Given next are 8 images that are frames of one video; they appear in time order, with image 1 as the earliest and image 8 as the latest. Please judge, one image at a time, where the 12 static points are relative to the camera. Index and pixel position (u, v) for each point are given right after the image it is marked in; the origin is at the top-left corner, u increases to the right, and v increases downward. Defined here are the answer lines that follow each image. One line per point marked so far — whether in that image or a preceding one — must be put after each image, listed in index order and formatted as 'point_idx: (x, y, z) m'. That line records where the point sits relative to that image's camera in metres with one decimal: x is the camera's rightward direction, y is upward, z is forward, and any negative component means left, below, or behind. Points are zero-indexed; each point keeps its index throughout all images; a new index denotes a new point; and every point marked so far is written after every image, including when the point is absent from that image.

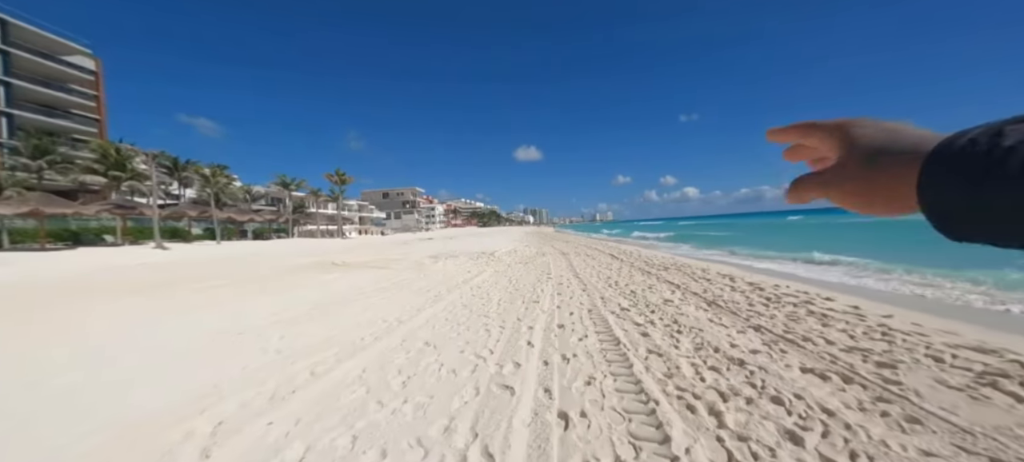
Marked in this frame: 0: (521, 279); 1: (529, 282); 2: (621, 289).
0: (+0.5, -1.9, +12.8) m
1: (+0.6, -1.9, +12.1) m
2: (+3.1, -1.7, +9.1) m
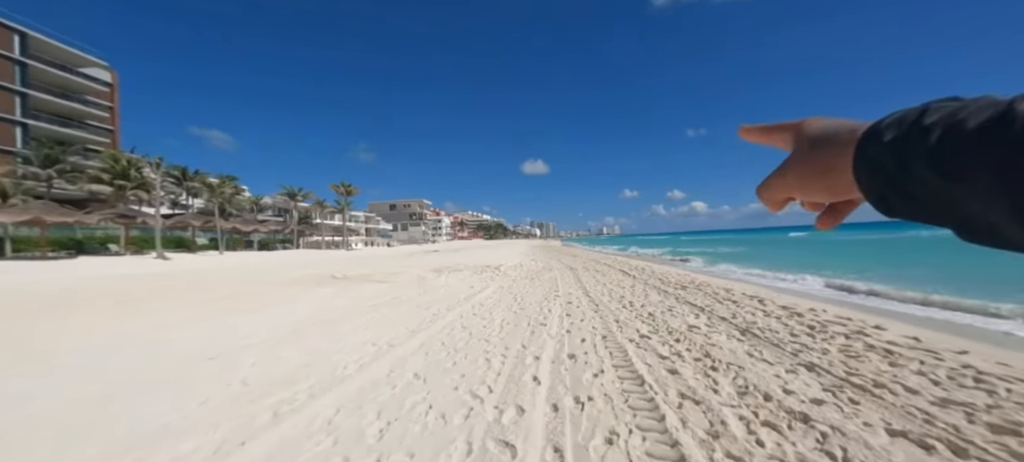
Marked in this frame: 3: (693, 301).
0: (+0.7, -2.4, +12.0) m
1: (+0.8, -2.4, +11.2) m
2: (+3.2, -2.1, +8.2) m
3: (+5.0, -1.9, +8.9) m
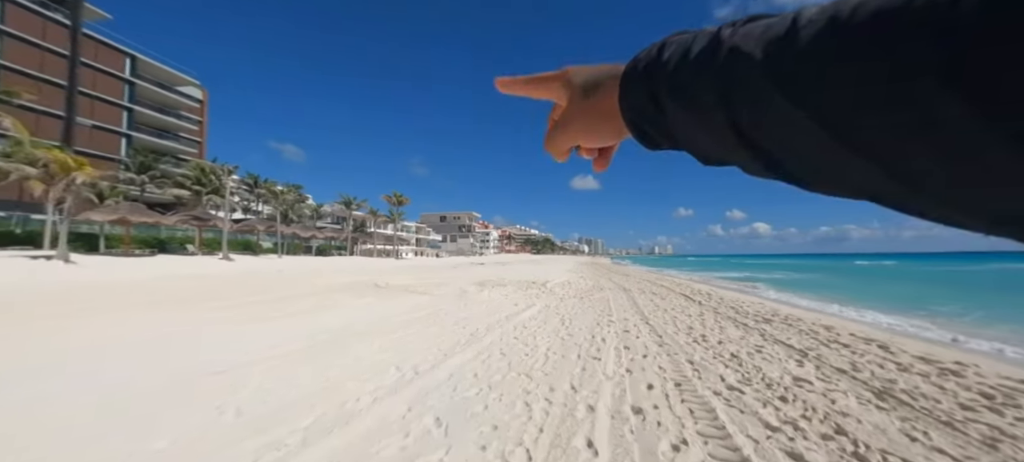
0: (+2.1, -2.9, +10.7) m
1: (+2.2, -2.9, +9.9) m
2: (+4.2, -2.4, +6.6) m
3: (+6.0, -2.4, +7.1) m
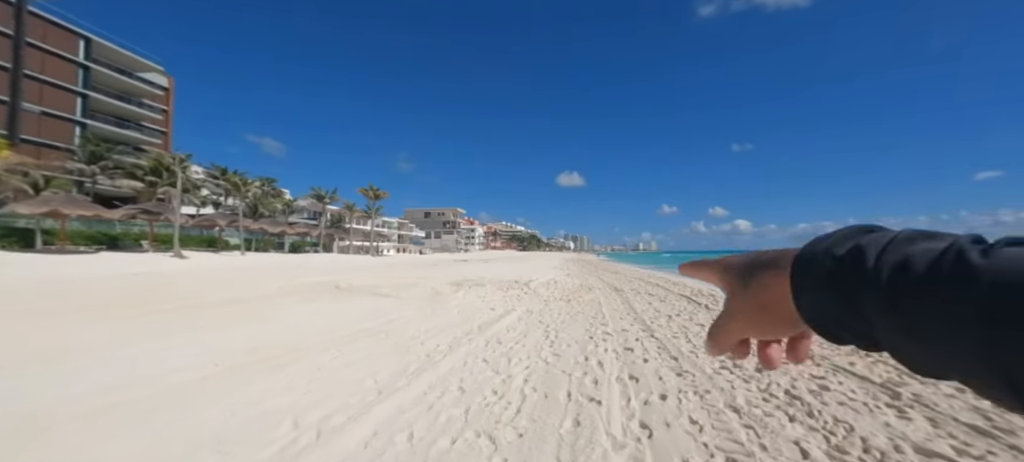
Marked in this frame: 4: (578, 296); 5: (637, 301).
0: (+1.4, -2.7, +8.6) m
1: (+1.5, -2.6, +7.9) m
2: (+3.6, -2.2, +4.7) m
3: (+5.4, -2.2, +5.2) m
4: (+3.0, -3.0, +14.9) m
5: (+5.0, -2.9, +13.1) m
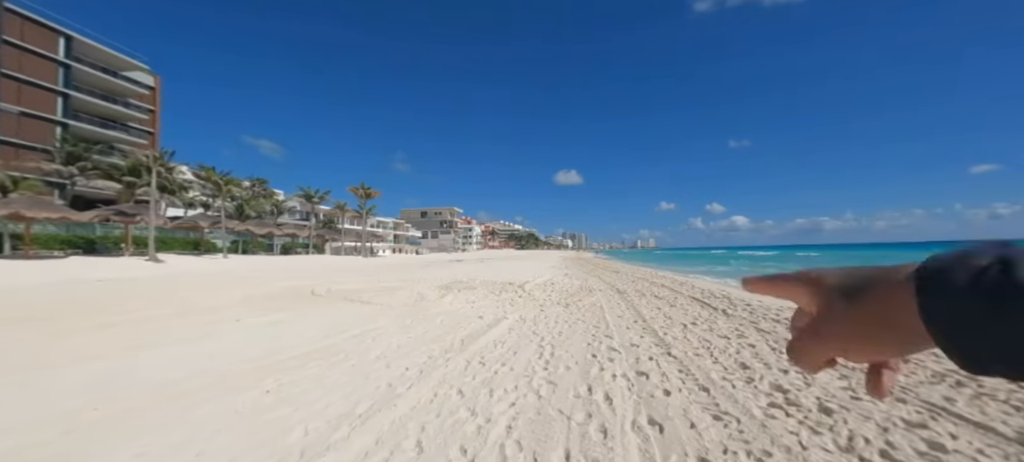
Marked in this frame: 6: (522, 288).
0: (+1.1, -2.6, +7.2) m
1: (+1.2, -2.5, +6.5) m
2: (+3.3, -2.1, +3.3) m
3: (+5.1, -2.1, +3.9) m
4: (+2.7, -2.9, +13.4) m
5: (+4.7, -2.7, +11.7) m
6: (+0.4, -2.9, +16.5) m
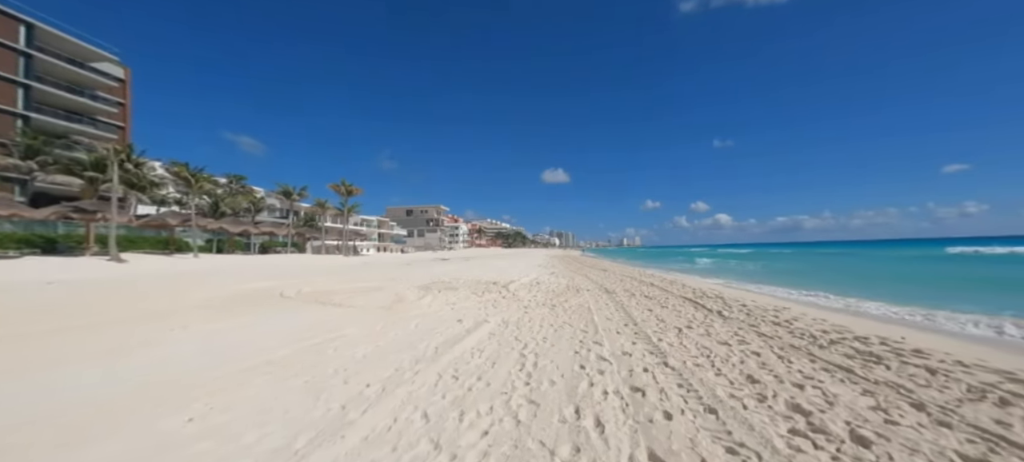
0: (+0.7, -2.5, +6.5) m
1: (+0.8, -2.4, +5.7) m
2: (+3.1, -2.1, +2.6) m
3: (+4.8, -2.0, +3.2) m
4: (+2.0, -2.7, +12.7) m
5: (+4.1, -2.6, +11.1) m
6: (-0.3, -2.8, +15.7) m
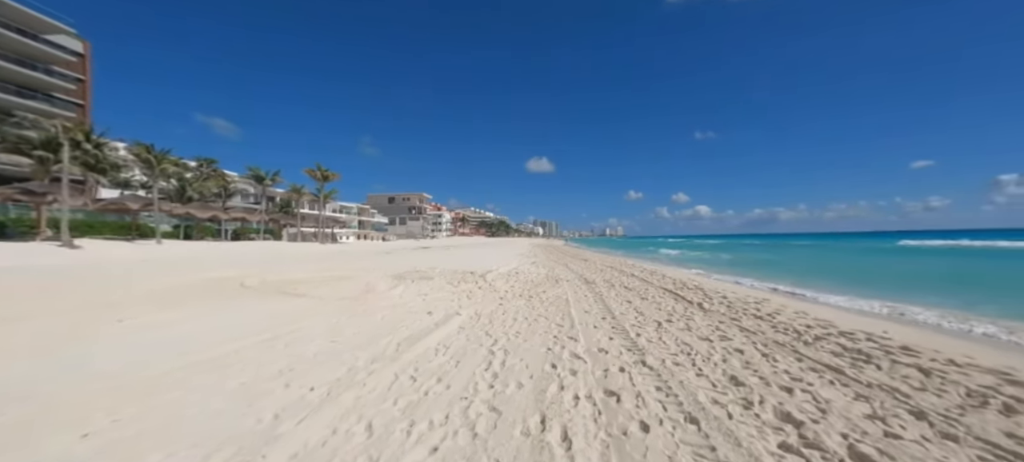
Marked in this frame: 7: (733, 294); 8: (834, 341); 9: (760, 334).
0: (+0.1, -2.2, +5.9) m
1: (+0.2, -2.2, +5.2) m
2: (+2.6, -1.9, +2.1) m
3: (+4.4, -1.9, +2.9) m
4: (+1.1, -2.3, +12.3) m
5: (+3.3, -2.2, +10.7) m
6: (-1.3, -2.2, +15.1) m
7: (+7.4, -2.1, +10.7) m
8: (+5.6, -1.9, +5.6) m
9: (+4.7, -2.0, +6.3) m
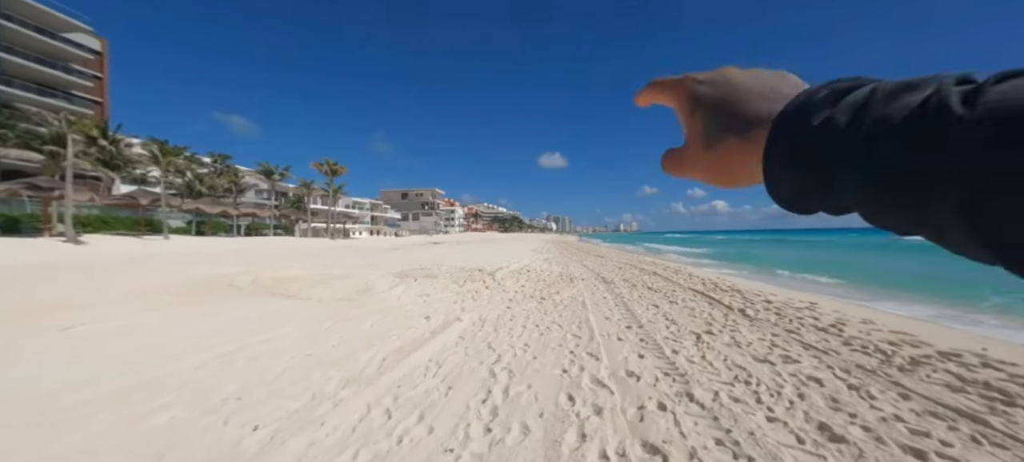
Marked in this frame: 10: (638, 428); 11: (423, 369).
0: (+0.2, -2.1, +4.8) m
1: (+0.3, -2.1, +4.0) m
2: (+2.6, -1.9, +0.9) m
3: (+4.3, -1.8, +1.5) m
4: (+1.4, -2.1, +11.0) m
5: (+3.6, -2.0, +9.4) m
6: (-0.9, -2.0, +14.0) m
7: (+7.6, -1.9, +9.3) m
8: (+5.7, -1.8, +4.3) m
9: (+4.8, -1.9, +4.9) m
10: (+1.2, -2.0, +3.2) m
11: (-1.4, -2.2, +5.2) m
